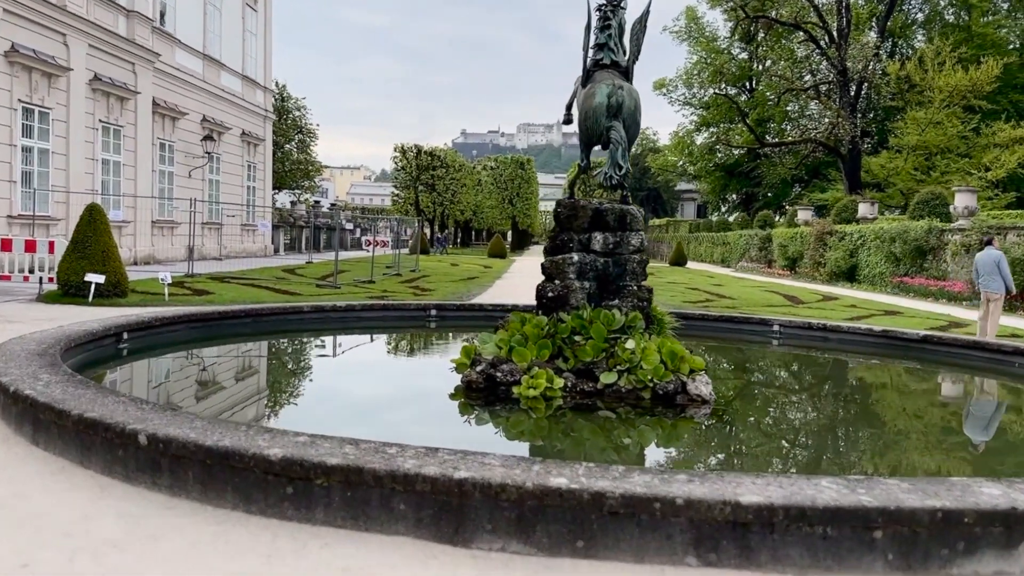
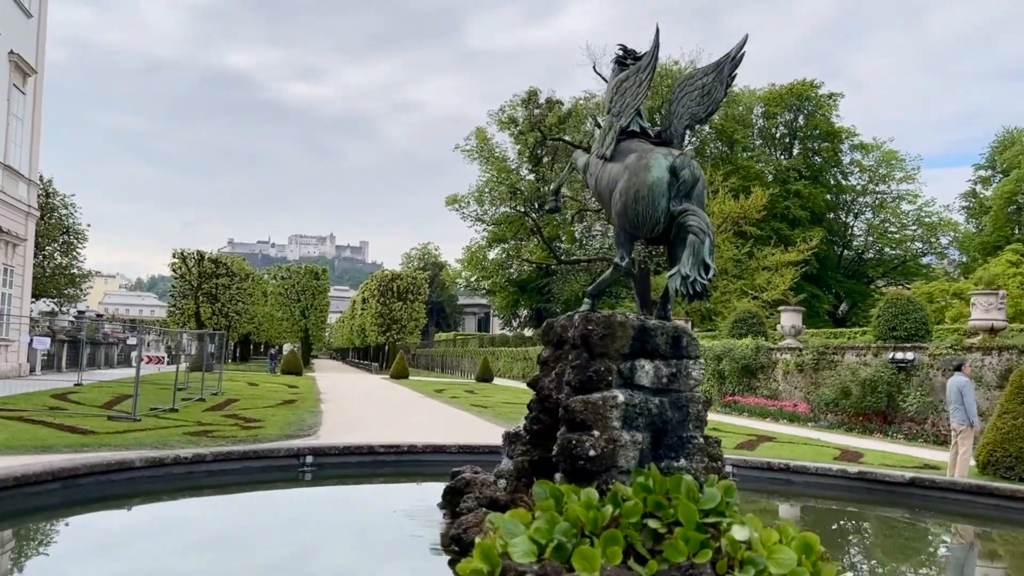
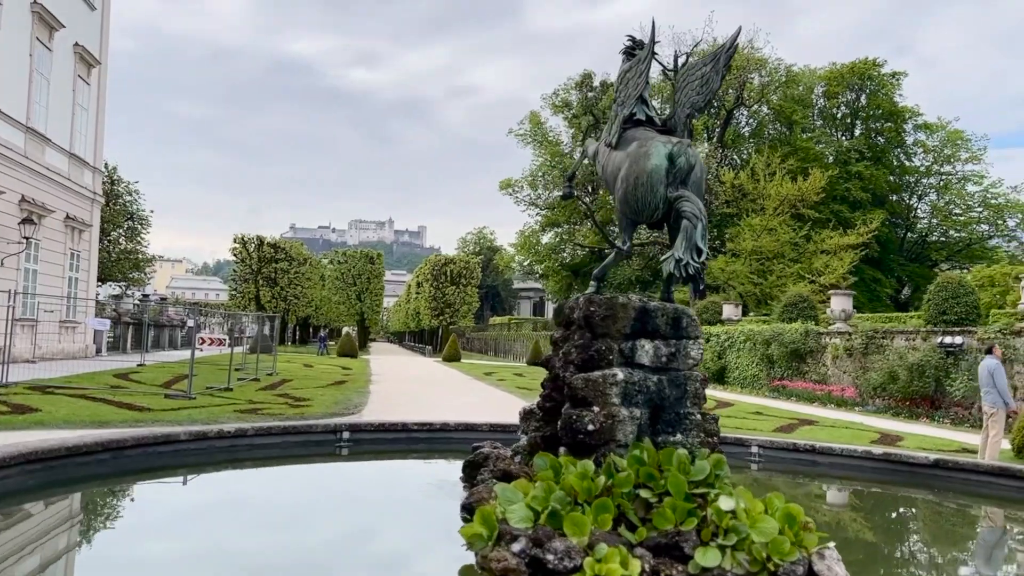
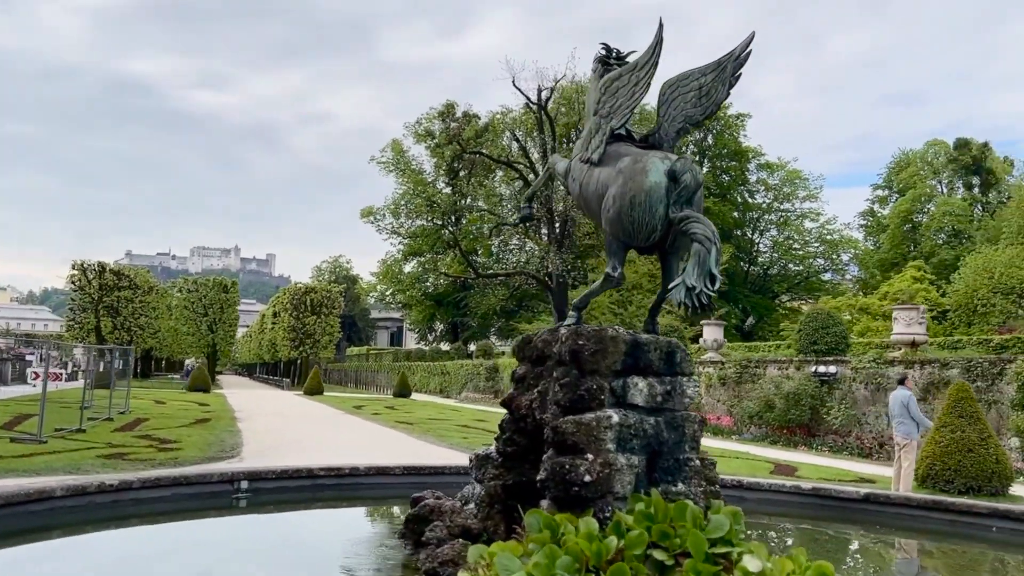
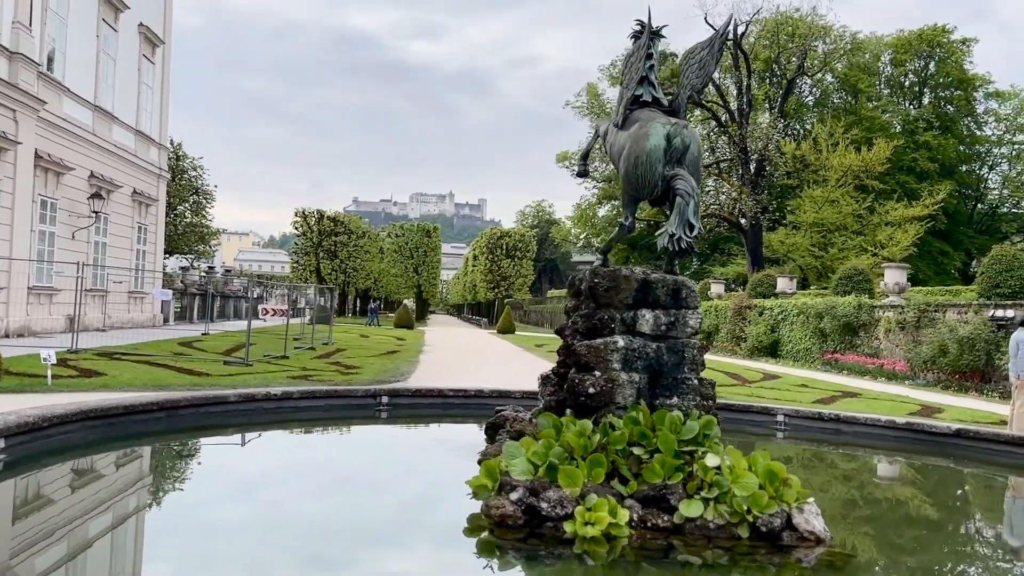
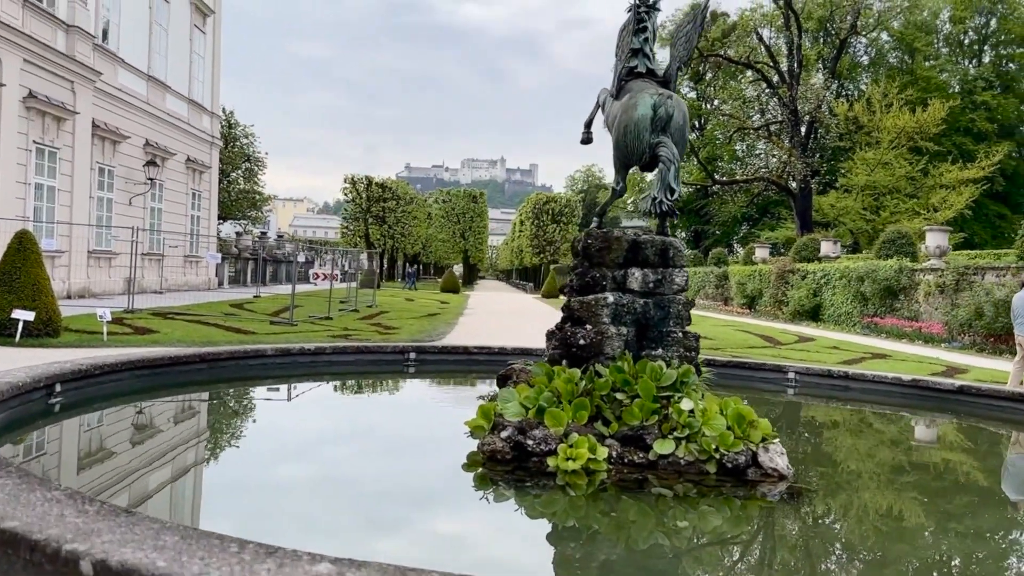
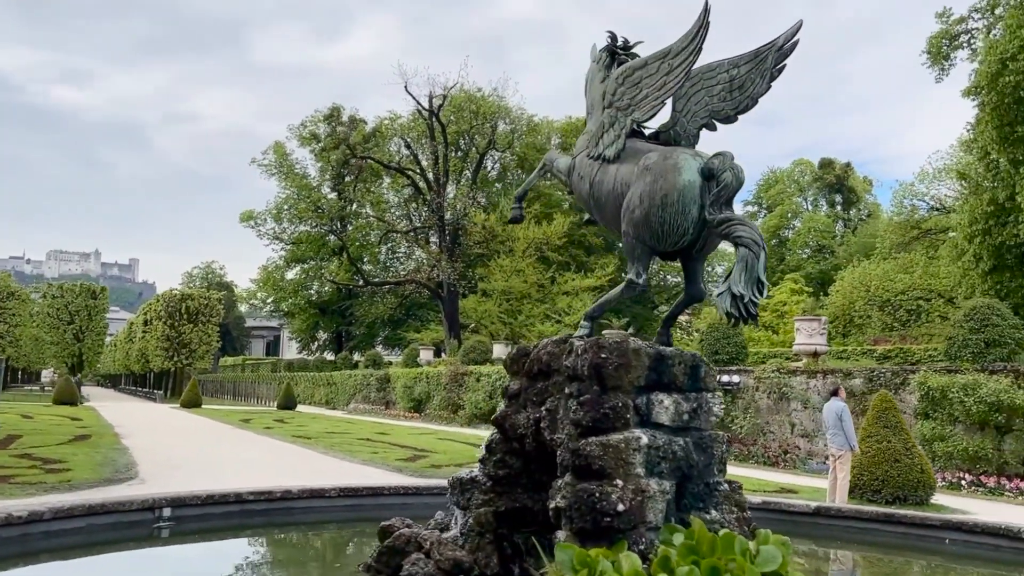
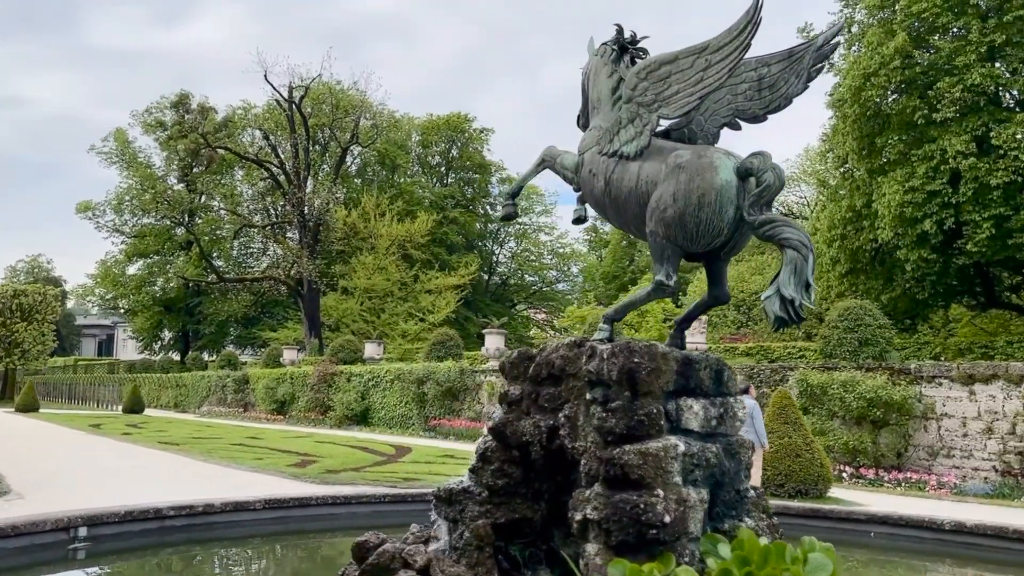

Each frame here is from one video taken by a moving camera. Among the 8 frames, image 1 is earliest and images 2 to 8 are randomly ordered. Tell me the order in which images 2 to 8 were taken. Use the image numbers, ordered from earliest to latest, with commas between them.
6, 5, 3, 2, 4, 7, 8
